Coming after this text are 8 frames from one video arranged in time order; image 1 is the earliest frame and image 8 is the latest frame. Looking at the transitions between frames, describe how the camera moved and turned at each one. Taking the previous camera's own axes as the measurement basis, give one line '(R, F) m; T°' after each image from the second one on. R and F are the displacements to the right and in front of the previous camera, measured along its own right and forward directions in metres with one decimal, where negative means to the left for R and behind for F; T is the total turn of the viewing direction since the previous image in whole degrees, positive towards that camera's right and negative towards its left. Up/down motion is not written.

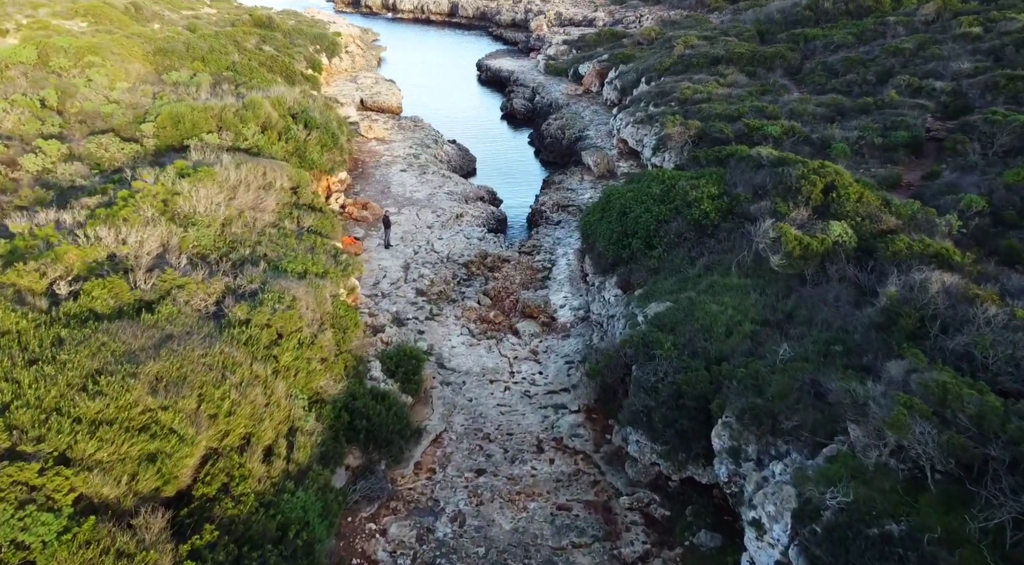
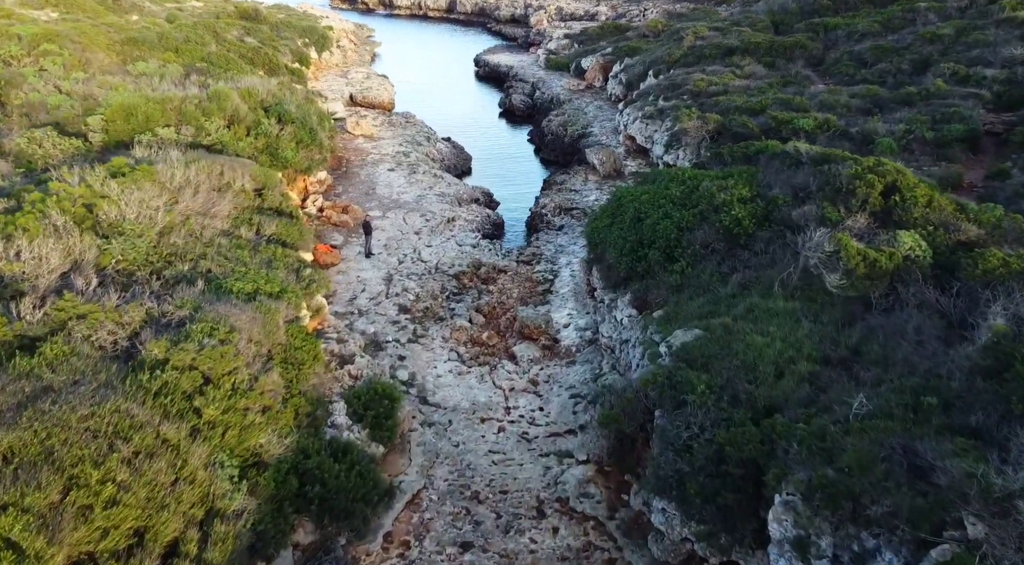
(+0.1, +3.1) m; 0°
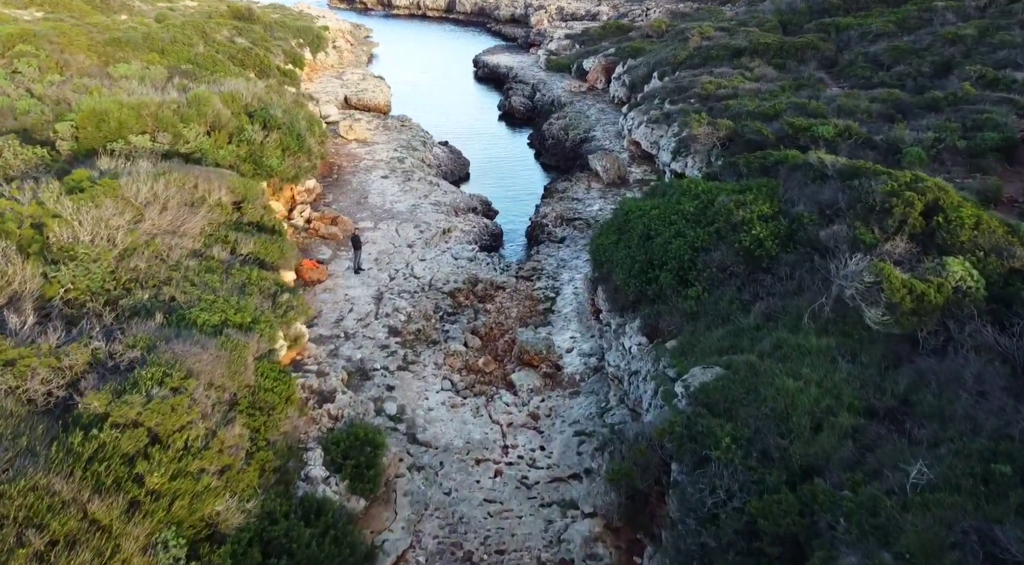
(0.0, +1.6) m; 0°
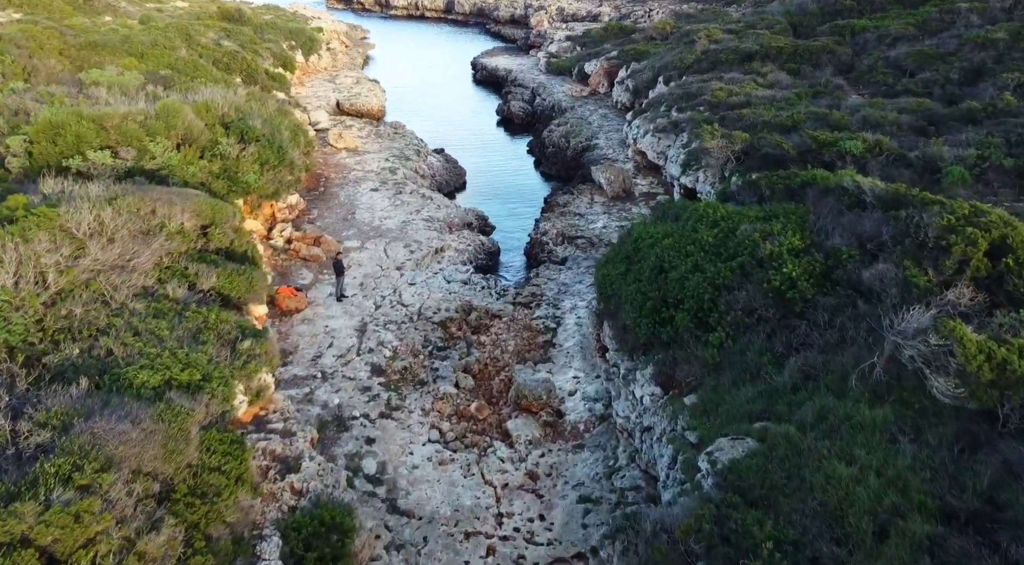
(+0.1, +2.0) m; 0°
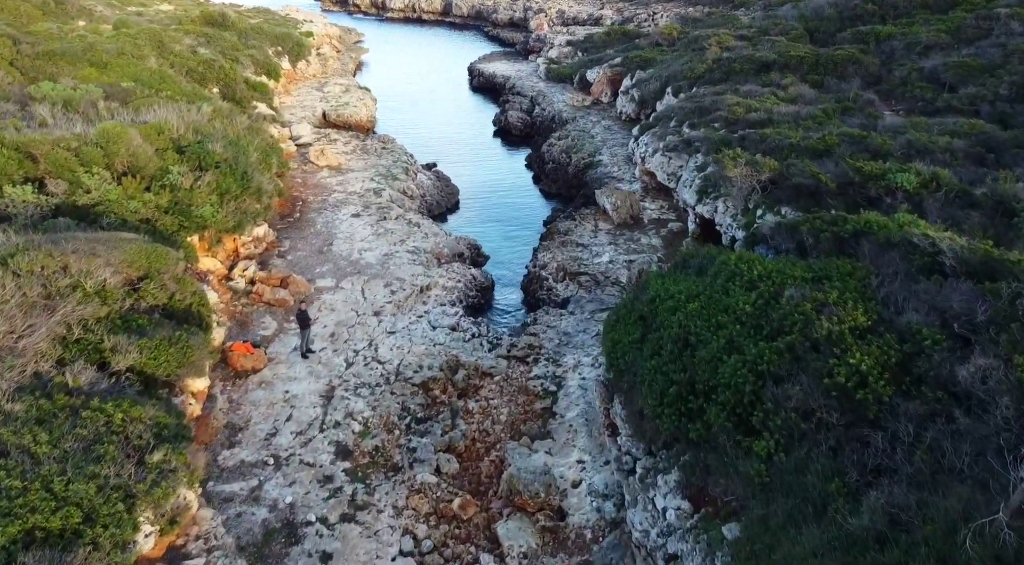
(+0.2, +3.0) m; 0°
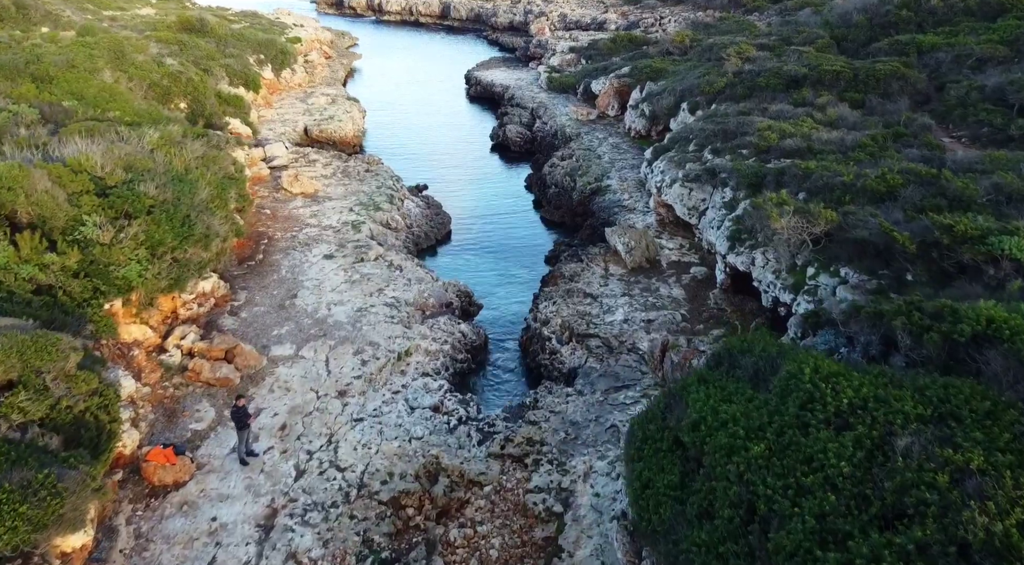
(+0.1, +3.8) m; 0°
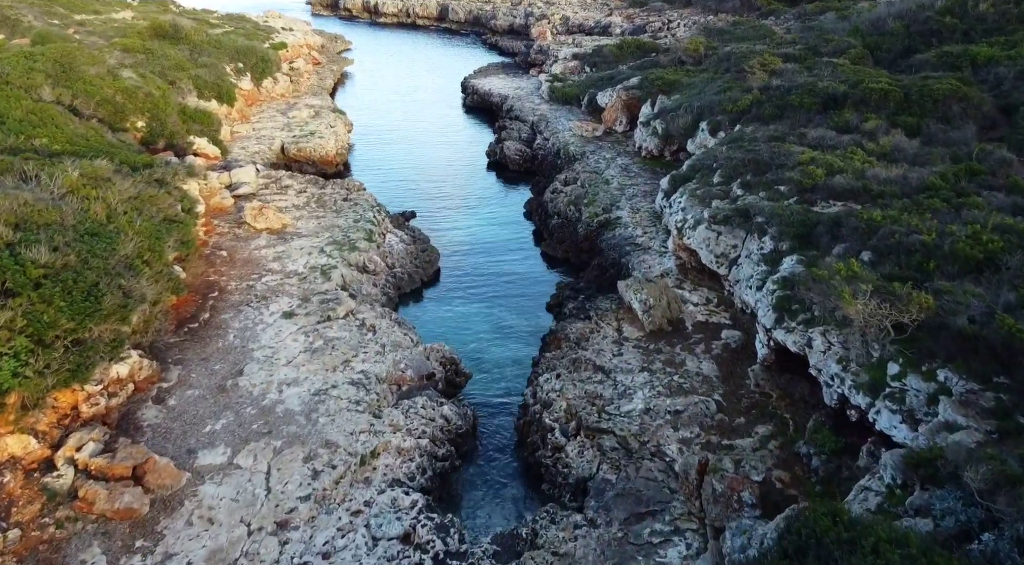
(+0.2, +4.0) m; 0°
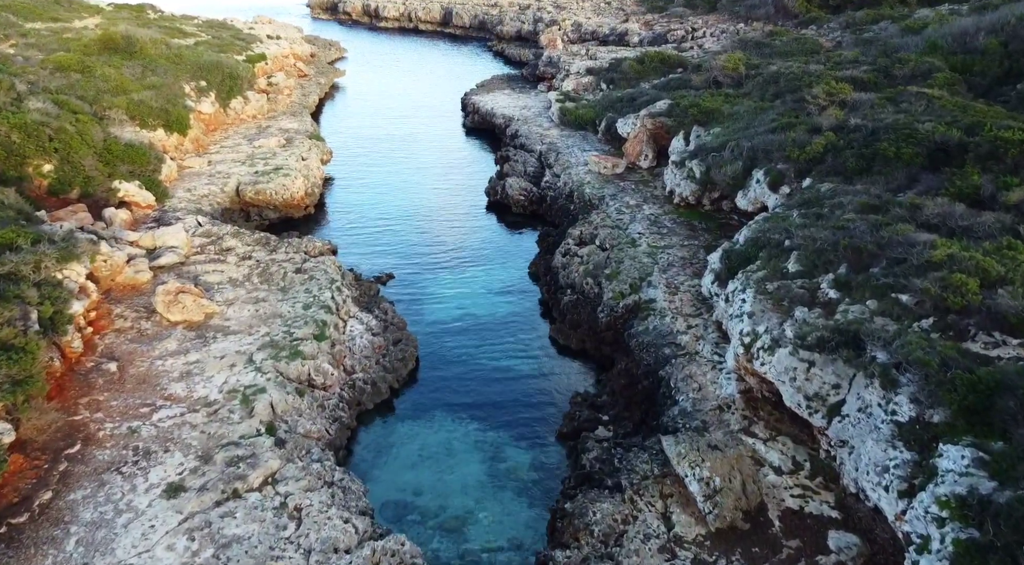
(+0.2, +6.8) m; -1°
